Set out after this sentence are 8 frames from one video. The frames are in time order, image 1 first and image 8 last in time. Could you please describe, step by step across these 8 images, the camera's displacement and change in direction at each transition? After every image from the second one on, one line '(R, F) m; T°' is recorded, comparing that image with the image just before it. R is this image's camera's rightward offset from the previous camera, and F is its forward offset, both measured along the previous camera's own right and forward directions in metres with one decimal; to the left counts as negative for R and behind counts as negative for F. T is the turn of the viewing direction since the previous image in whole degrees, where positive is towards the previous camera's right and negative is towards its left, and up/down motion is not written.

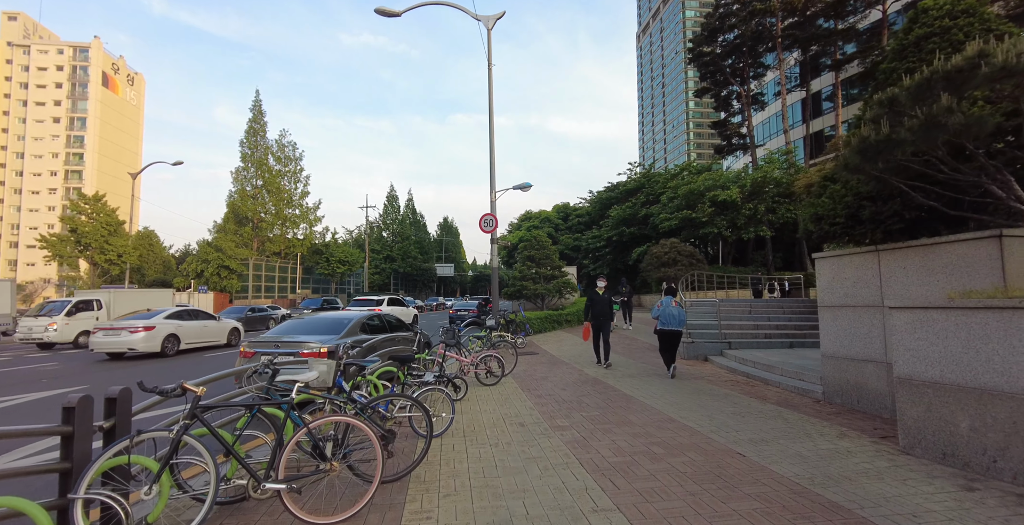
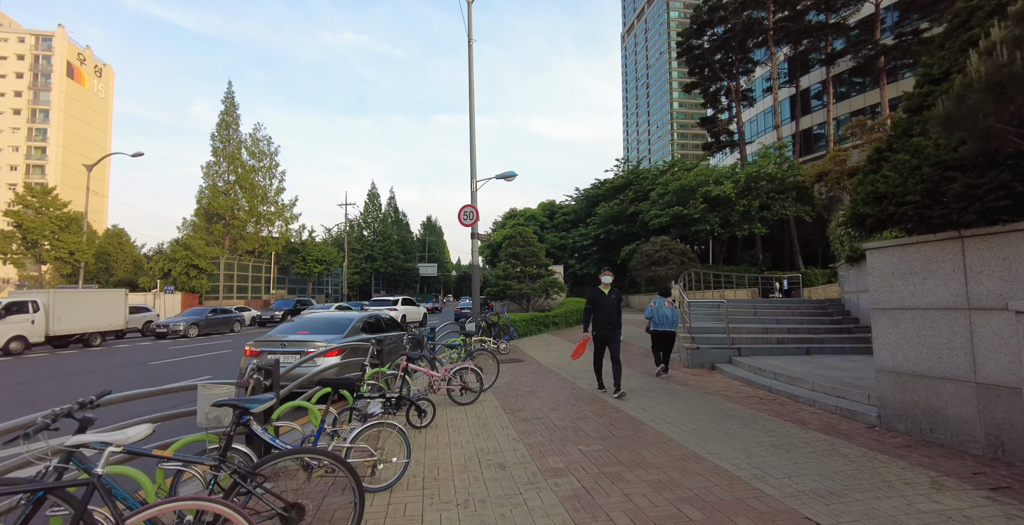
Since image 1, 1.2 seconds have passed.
(+0.1, +1.3) m; +2°
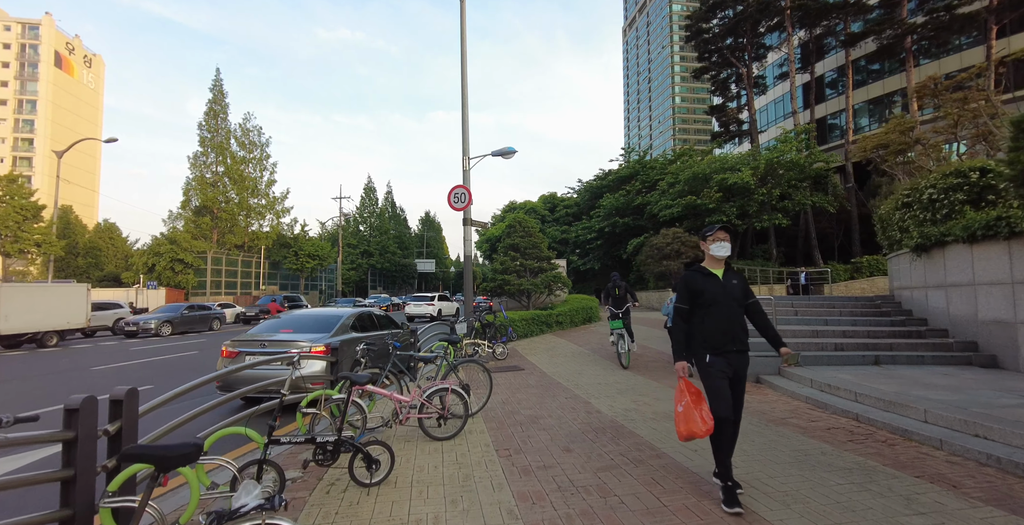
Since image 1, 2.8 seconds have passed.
(0.0, +1.8) m; 0°
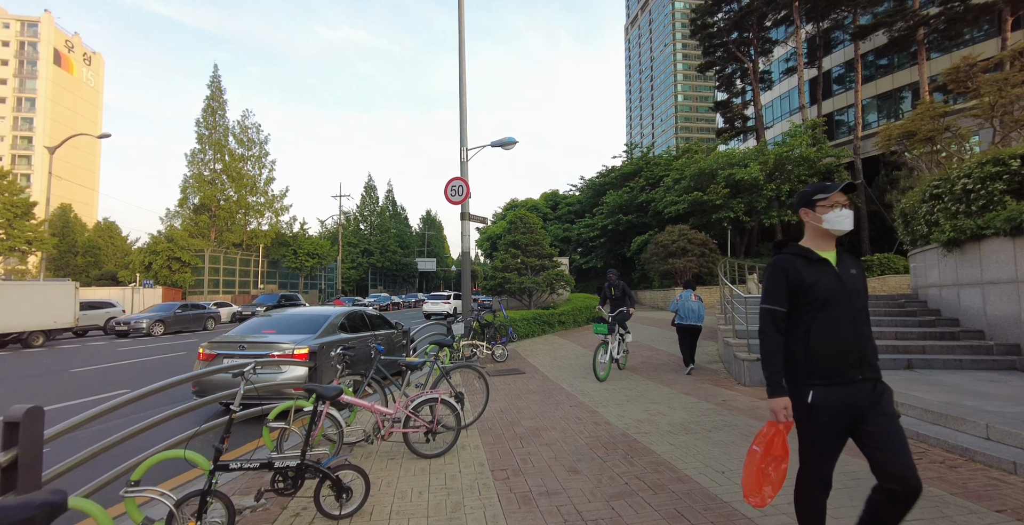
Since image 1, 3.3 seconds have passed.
(0.0, +0.6) m; 0°
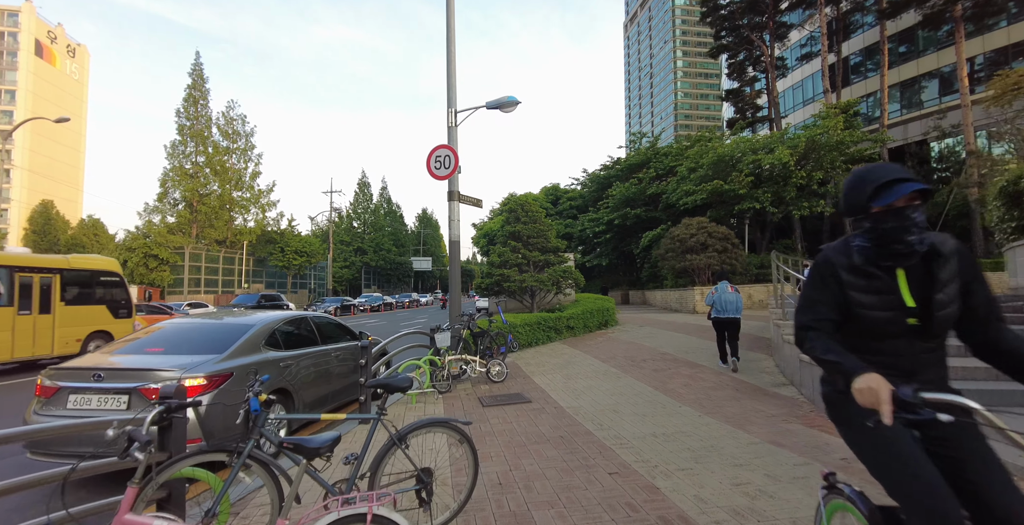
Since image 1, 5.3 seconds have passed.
(-0.1, +2.2) m; 0°
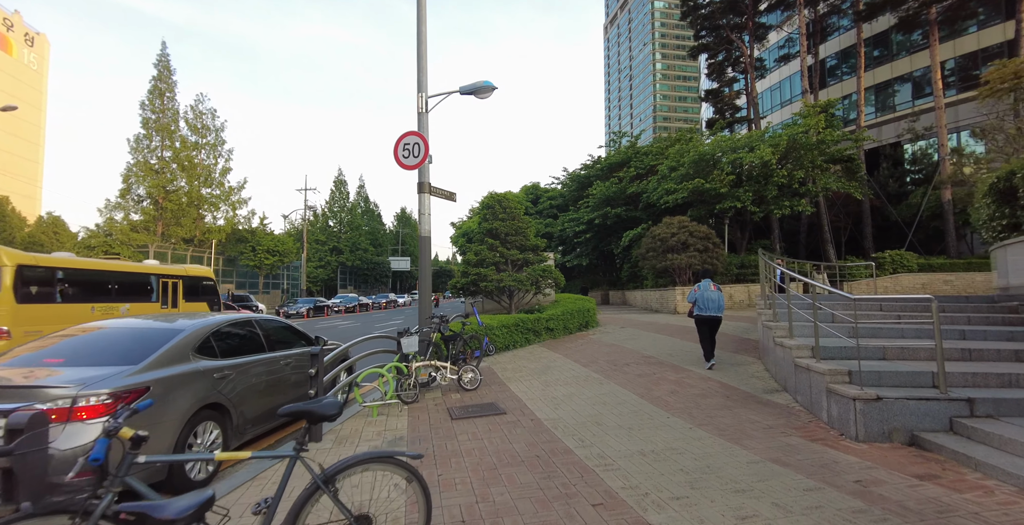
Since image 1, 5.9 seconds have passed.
(+0.1, +0.6) m; +2°
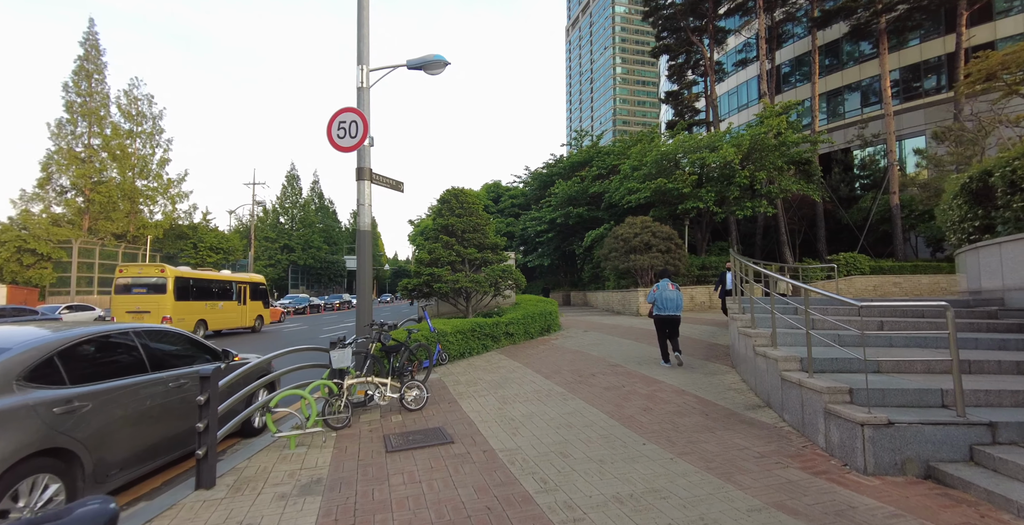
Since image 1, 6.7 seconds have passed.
(+0.1, +0.9) m; +5°
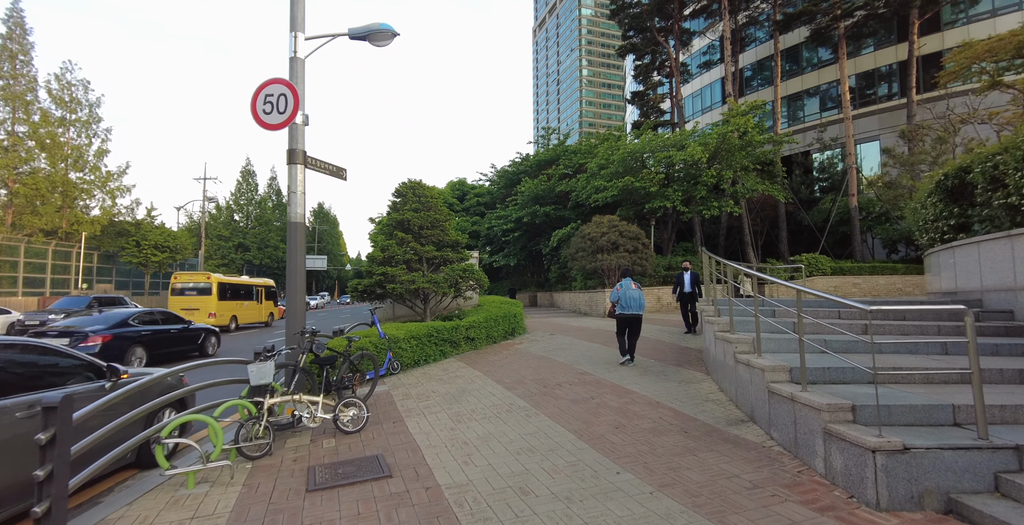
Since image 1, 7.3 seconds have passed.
(+0.1, +0.8) m; +4°
